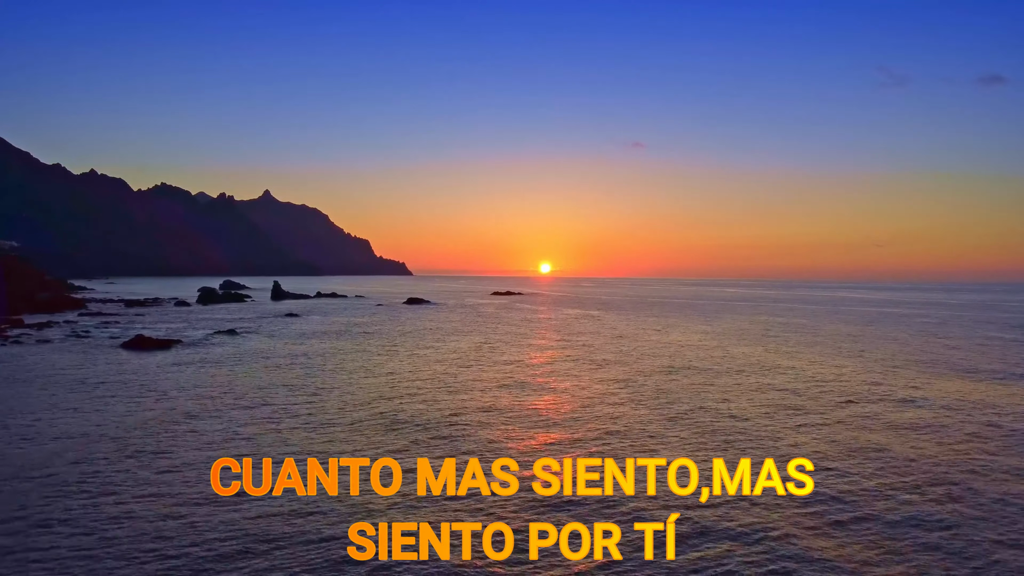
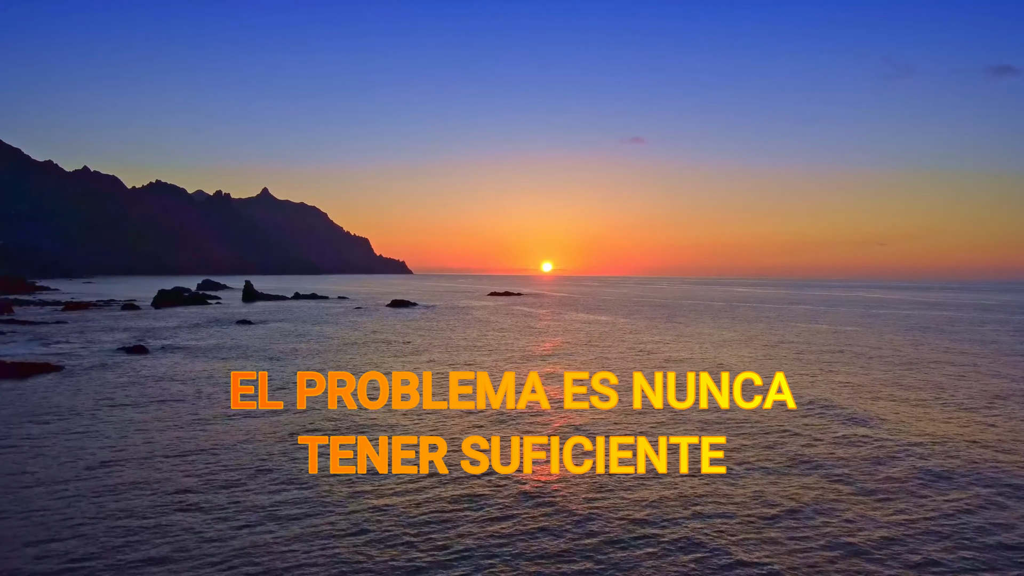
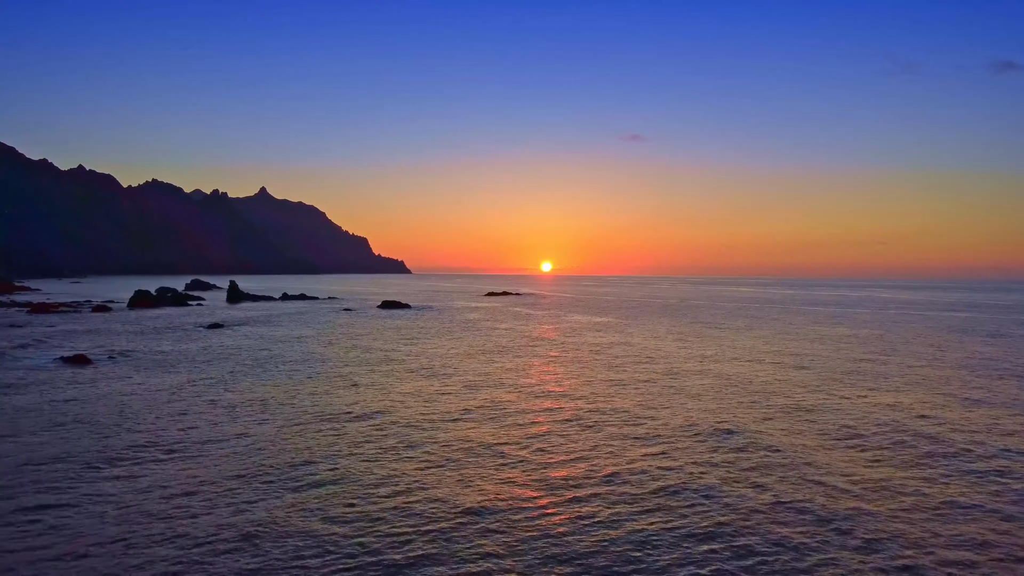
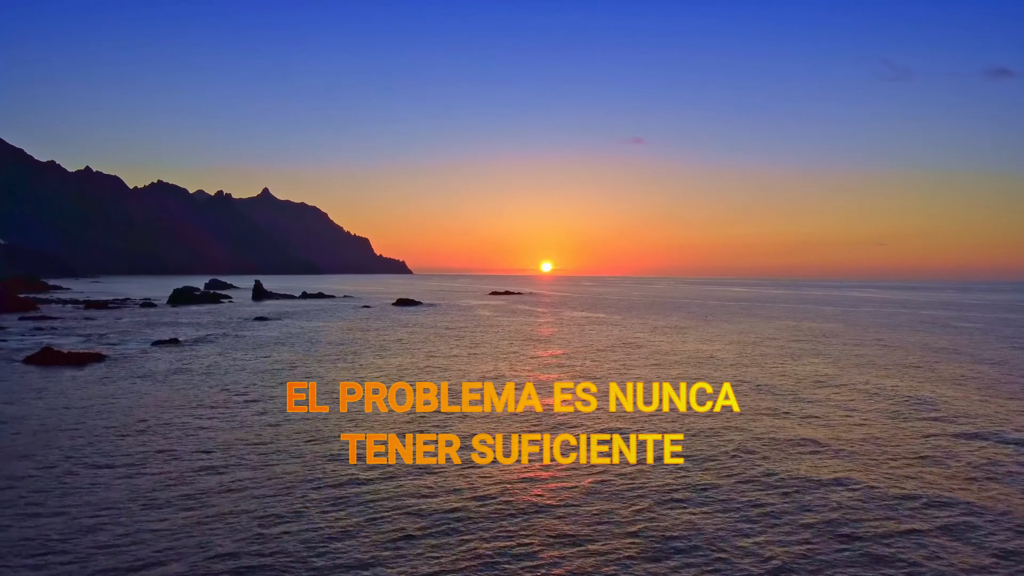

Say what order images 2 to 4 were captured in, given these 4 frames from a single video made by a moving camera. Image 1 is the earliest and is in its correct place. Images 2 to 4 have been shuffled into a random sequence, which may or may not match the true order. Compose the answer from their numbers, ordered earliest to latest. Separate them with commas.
4, 2, 3
